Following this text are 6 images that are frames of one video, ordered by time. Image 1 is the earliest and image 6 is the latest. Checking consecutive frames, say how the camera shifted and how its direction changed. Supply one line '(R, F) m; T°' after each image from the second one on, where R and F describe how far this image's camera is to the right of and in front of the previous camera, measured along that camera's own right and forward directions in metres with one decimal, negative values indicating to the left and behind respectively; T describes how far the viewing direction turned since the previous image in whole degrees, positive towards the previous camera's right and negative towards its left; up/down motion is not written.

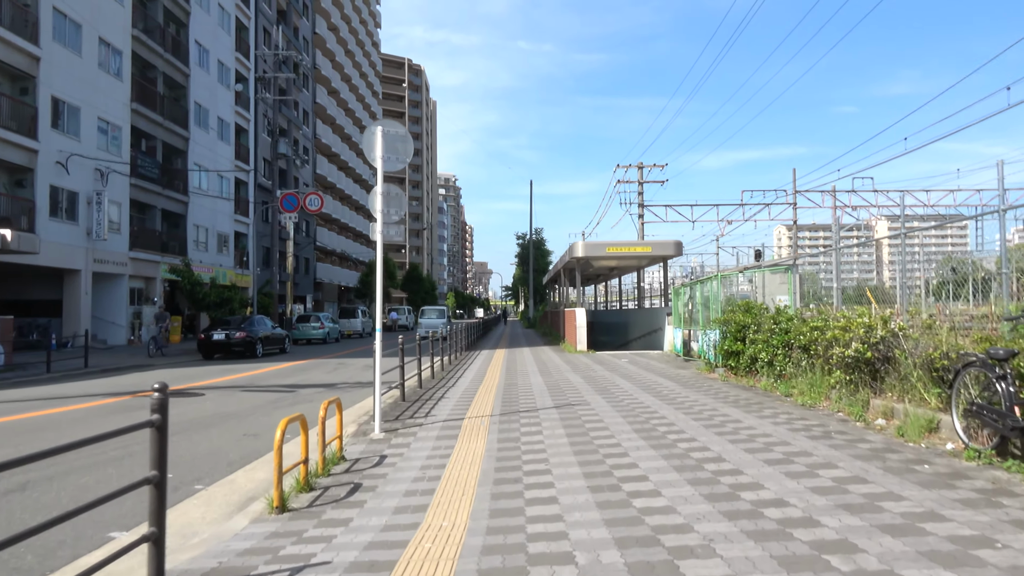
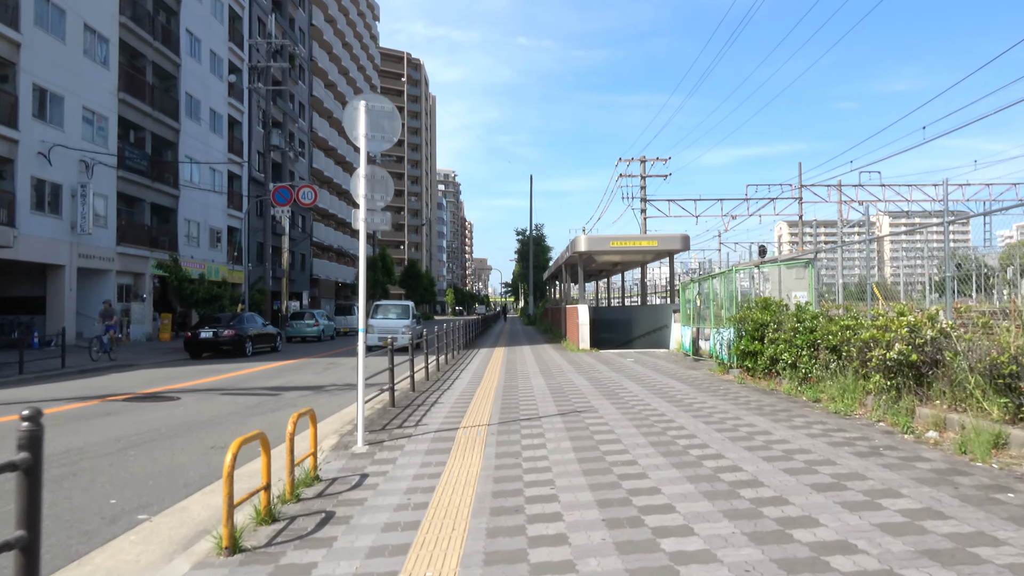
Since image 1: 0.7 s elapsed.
(0.0, +1.0) m; 0°
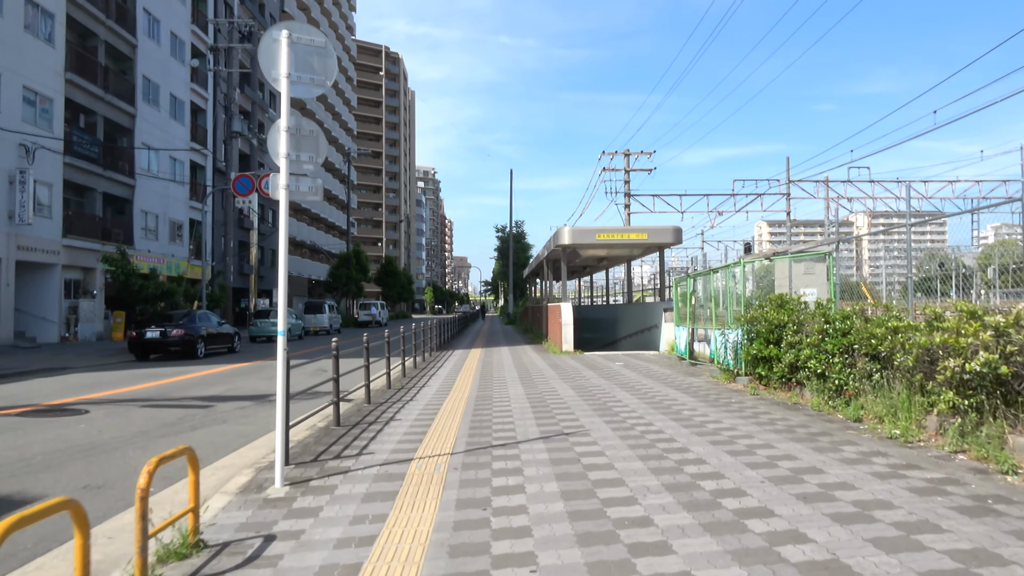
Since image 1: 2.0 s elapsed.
(+0.1, +1.8) m; +1°
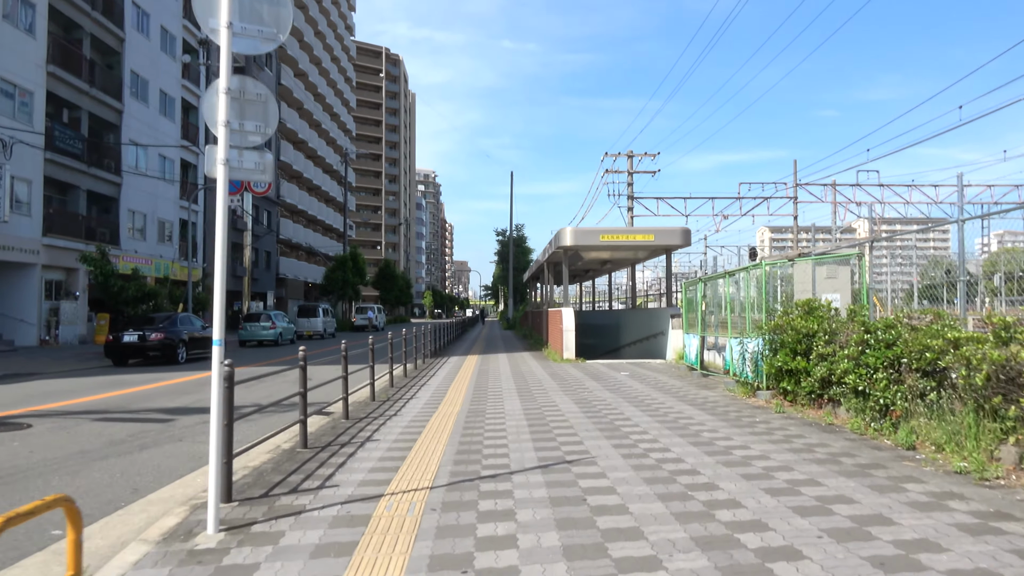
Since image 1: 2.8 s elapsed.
(+0.1, +1.1) m; 0°
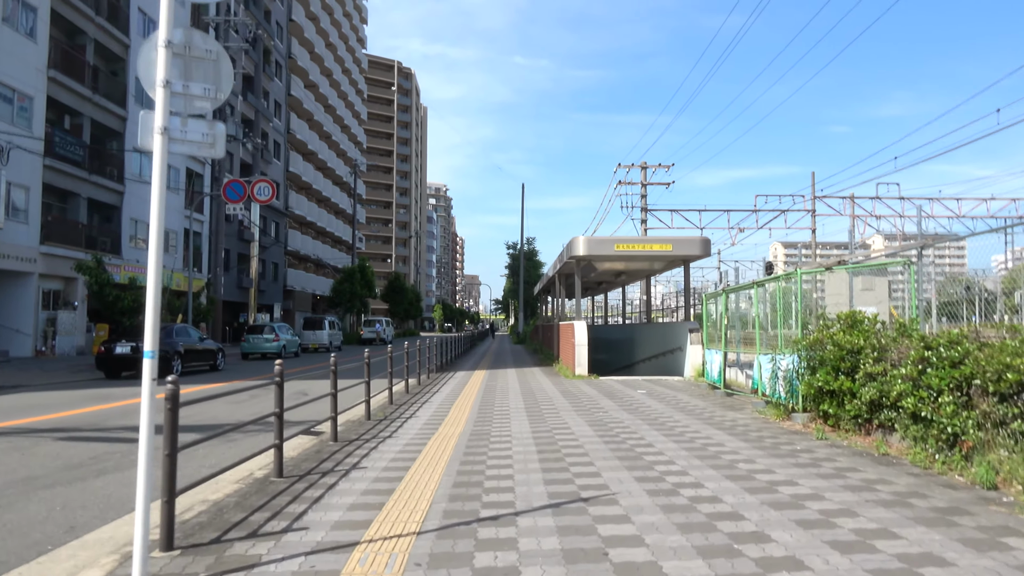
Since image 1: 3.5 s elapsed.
(0.0, +0.9) m; -1°
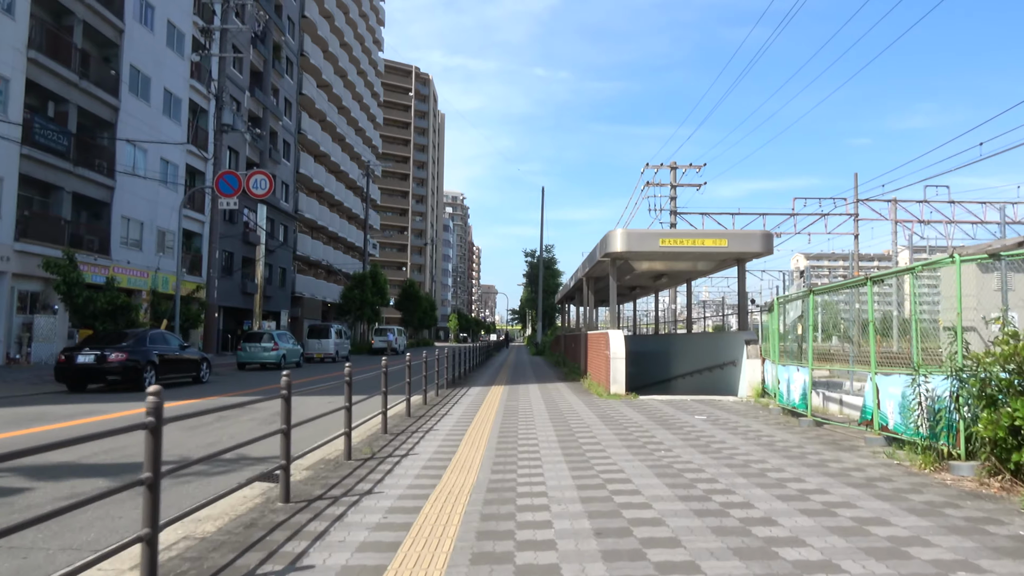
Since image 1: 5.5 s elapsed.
(-0.2, +2.7) m; -1°
